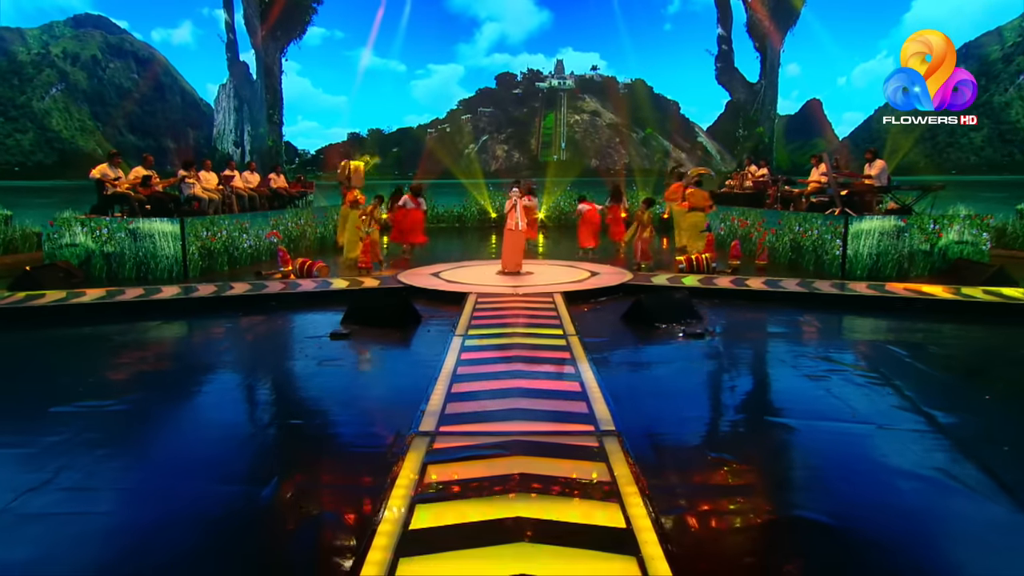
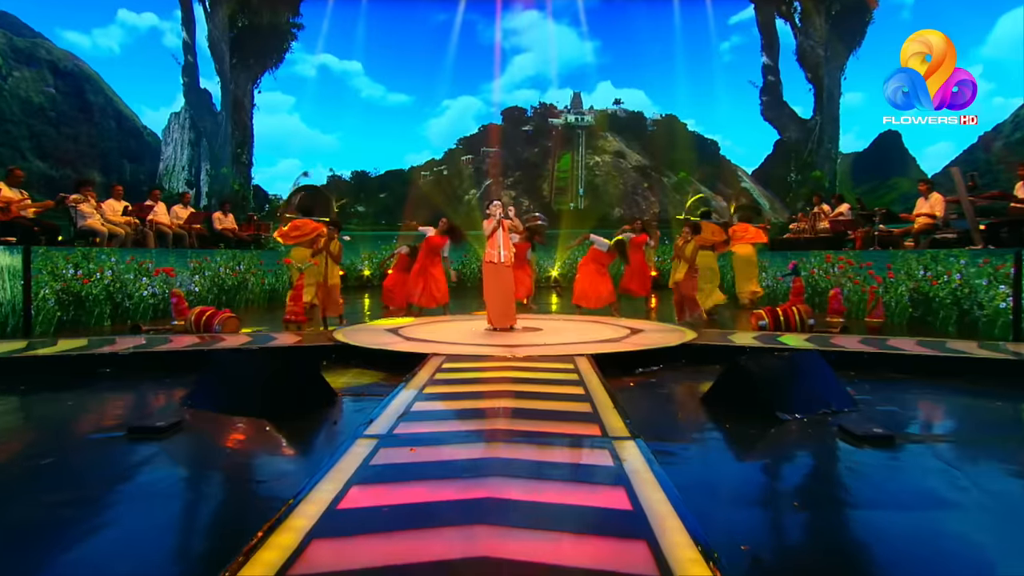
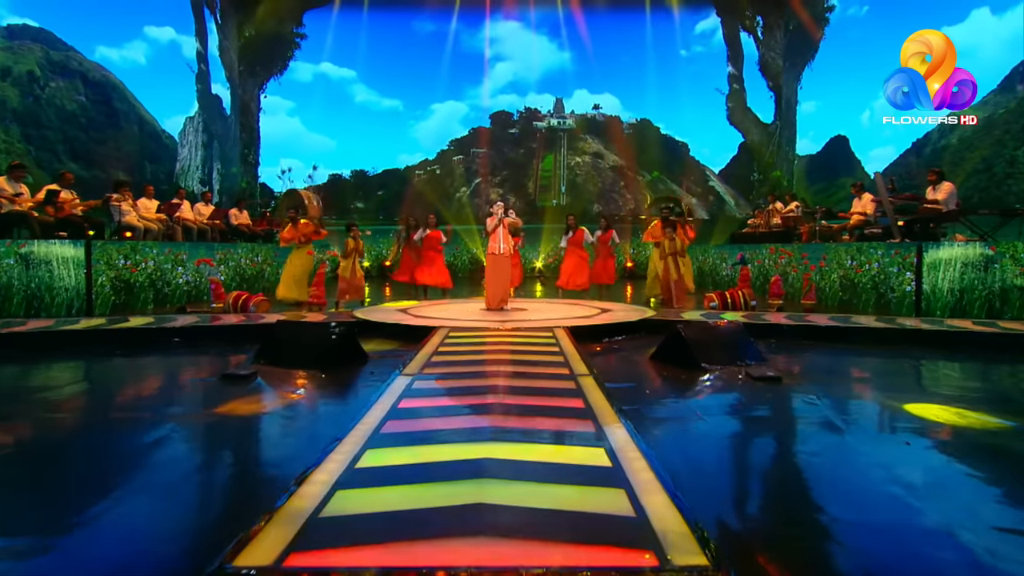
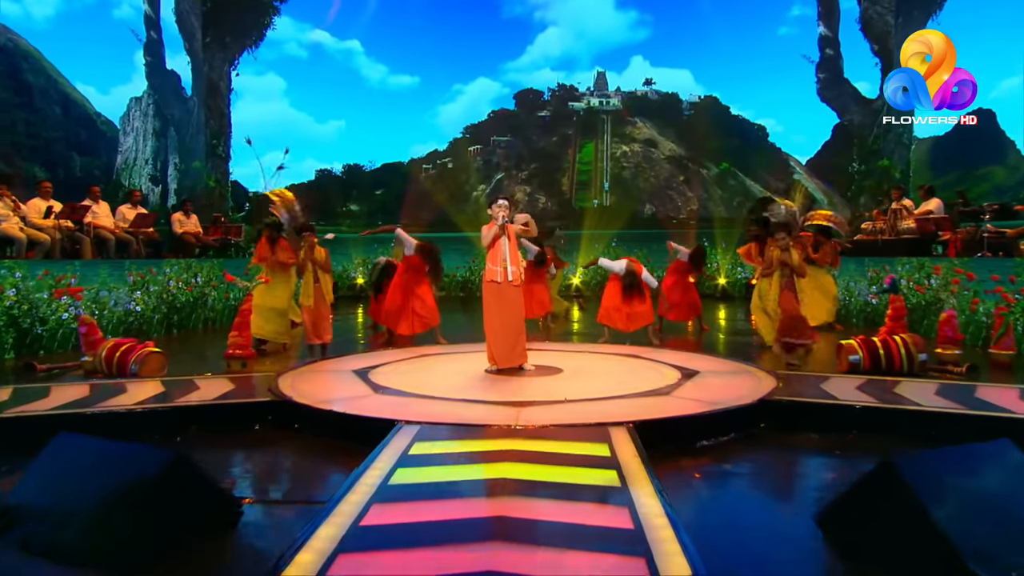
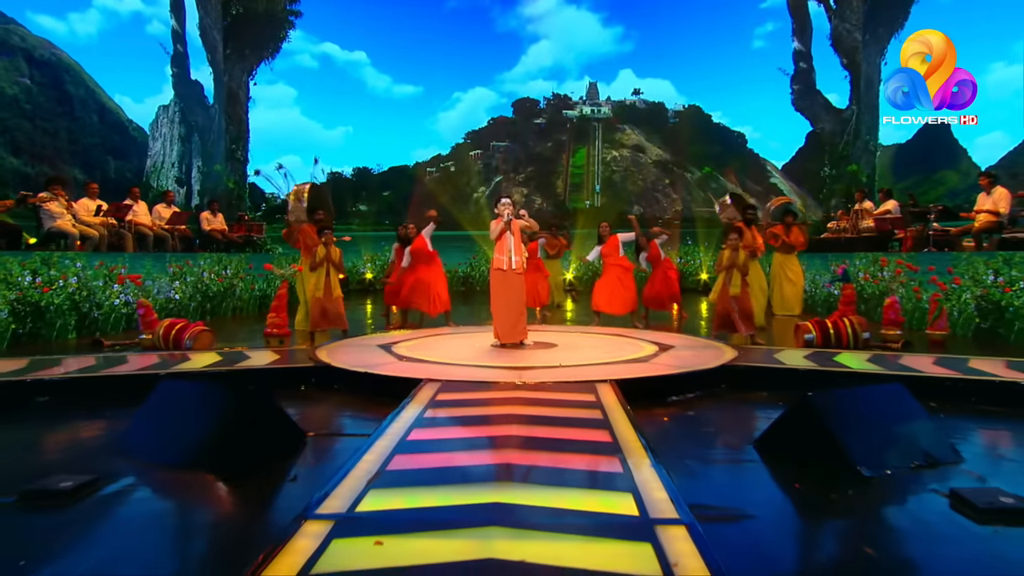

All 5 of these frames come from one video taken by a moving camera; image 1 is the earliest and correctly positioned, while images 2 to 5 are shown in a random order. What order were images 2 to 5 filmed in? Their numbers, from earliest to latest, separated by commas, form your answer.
3, 2, 5, 4
